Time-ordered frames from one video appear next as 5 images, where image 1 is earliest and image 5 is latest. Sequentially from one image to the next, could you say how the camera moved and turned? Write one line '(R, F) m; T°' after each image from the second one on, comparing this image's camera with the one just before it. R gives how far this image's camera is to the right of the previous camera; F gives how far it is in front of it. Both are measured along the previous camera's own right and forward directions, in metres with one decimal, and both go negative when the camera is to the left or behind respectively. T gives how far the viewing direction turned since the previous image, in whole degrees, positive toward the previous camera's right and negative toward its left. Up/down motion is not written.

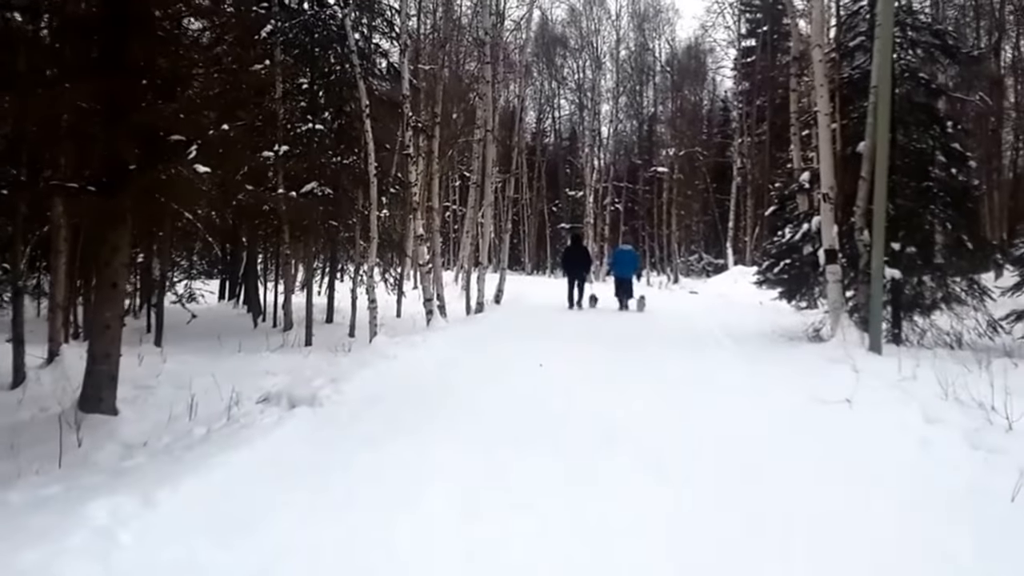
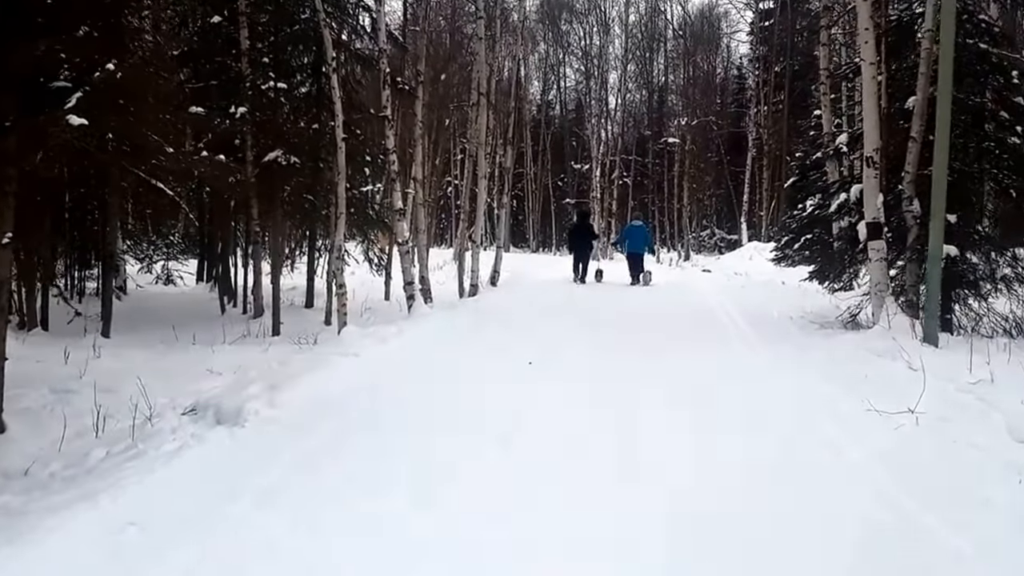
(+0.2, +1.6) m; 0°
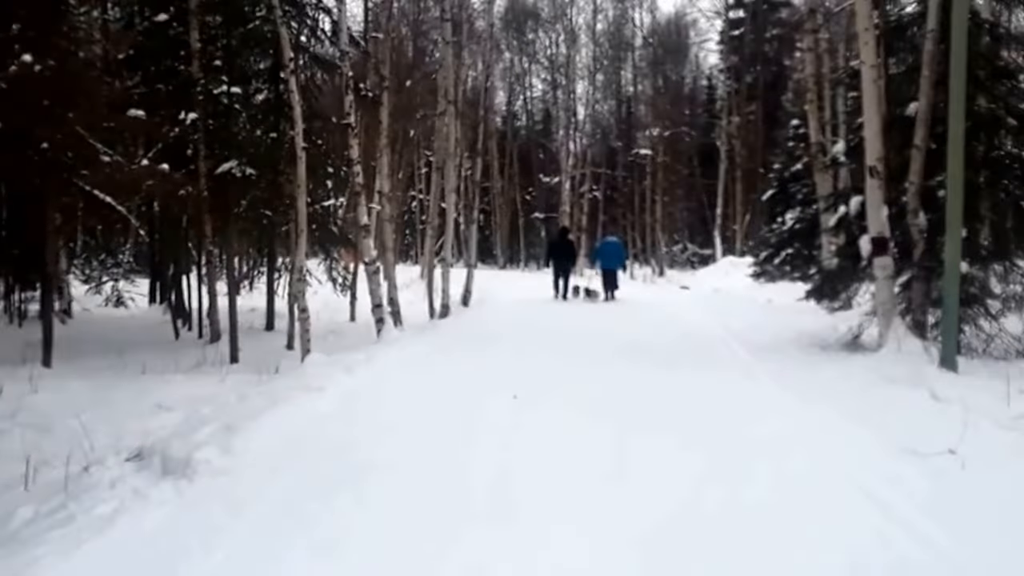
(-0.1, +0.8) m; +2°
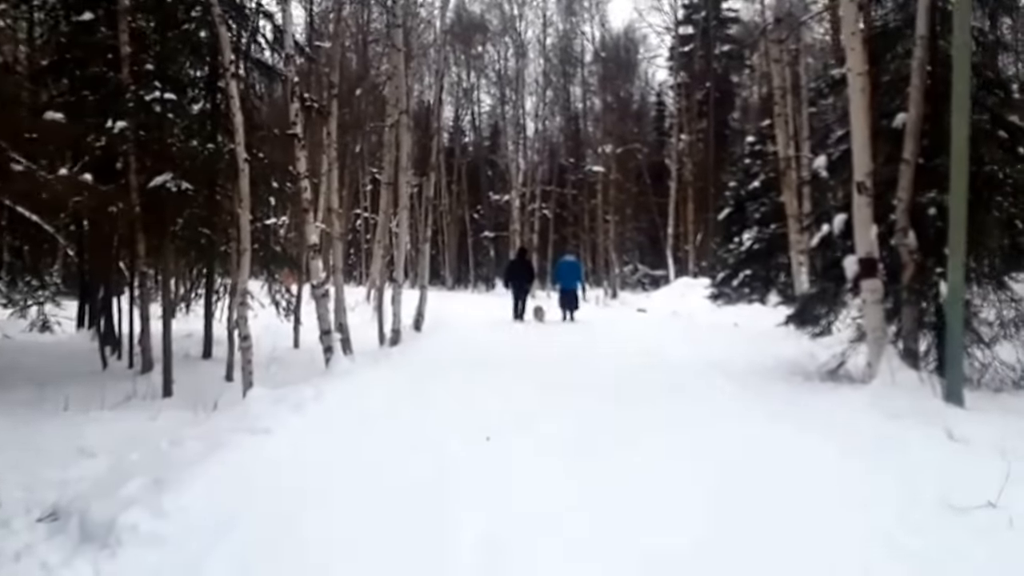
(-0.2, +0.8) m; +3°
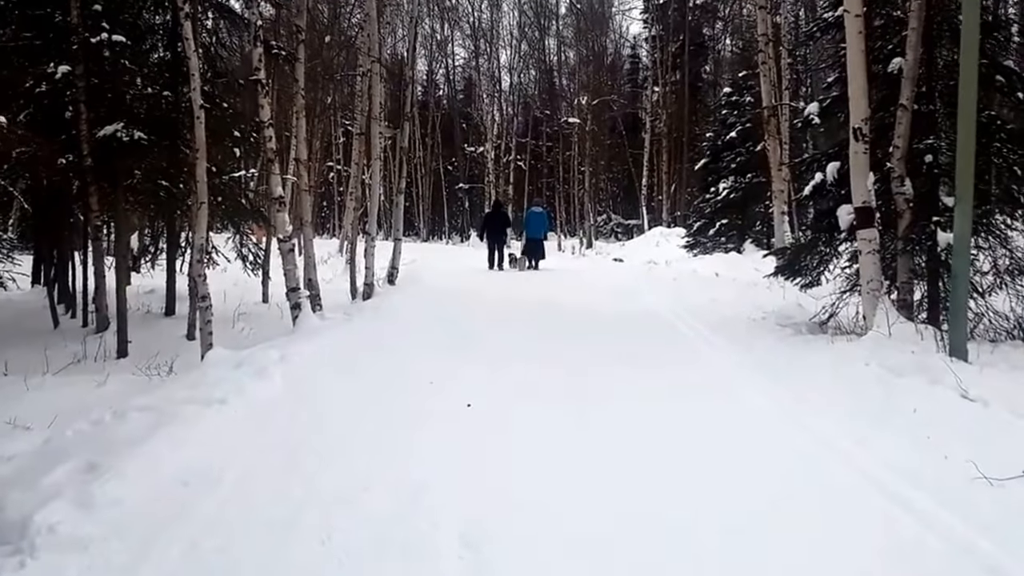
(0.0, +0.5) m; +1°
